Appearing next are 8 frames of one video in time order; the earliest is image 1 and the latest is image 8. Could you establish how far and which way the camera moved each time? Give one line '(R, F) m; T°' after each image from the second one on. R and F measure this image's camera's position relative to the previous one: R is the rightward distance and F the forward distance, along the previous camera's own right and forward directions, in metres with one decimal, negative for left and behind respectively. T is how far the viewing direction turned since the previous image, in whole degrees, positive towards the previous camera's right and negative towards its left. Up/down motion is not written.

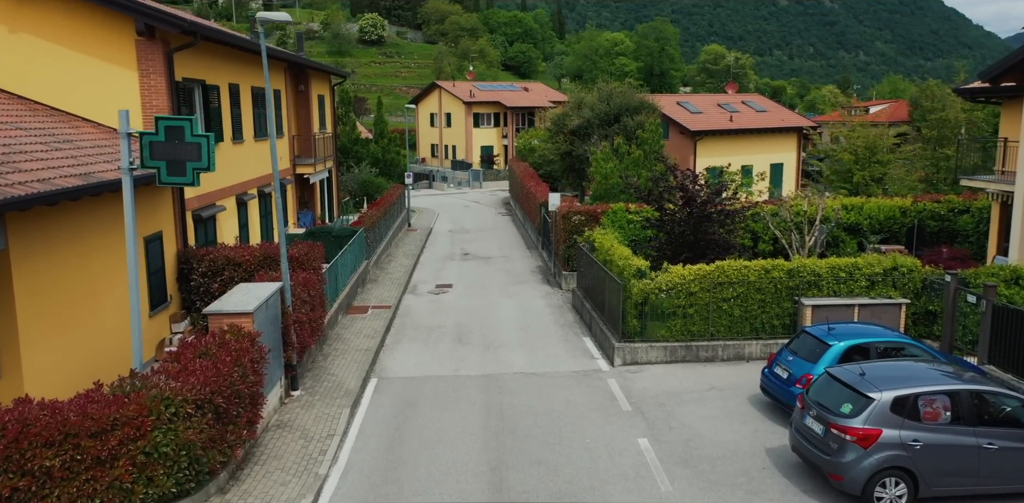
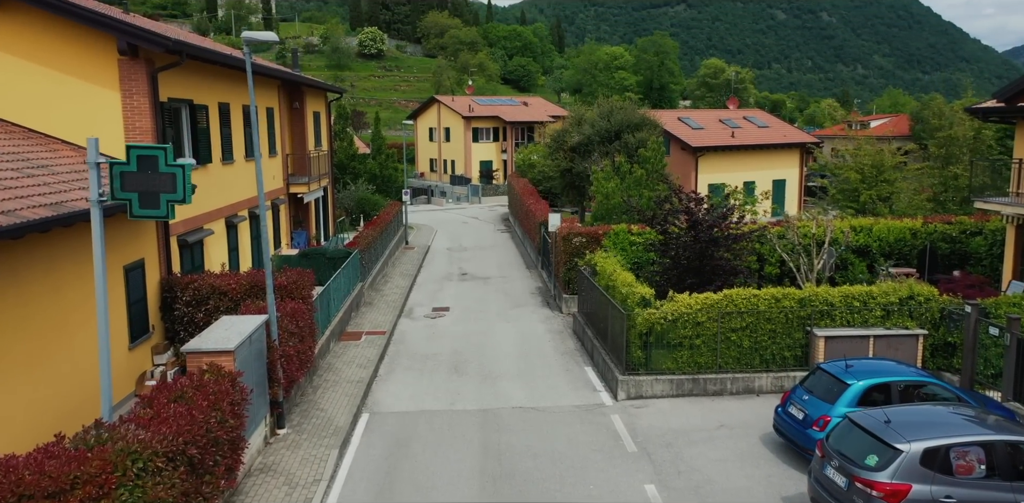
(0.0, +0.6) m; 0°
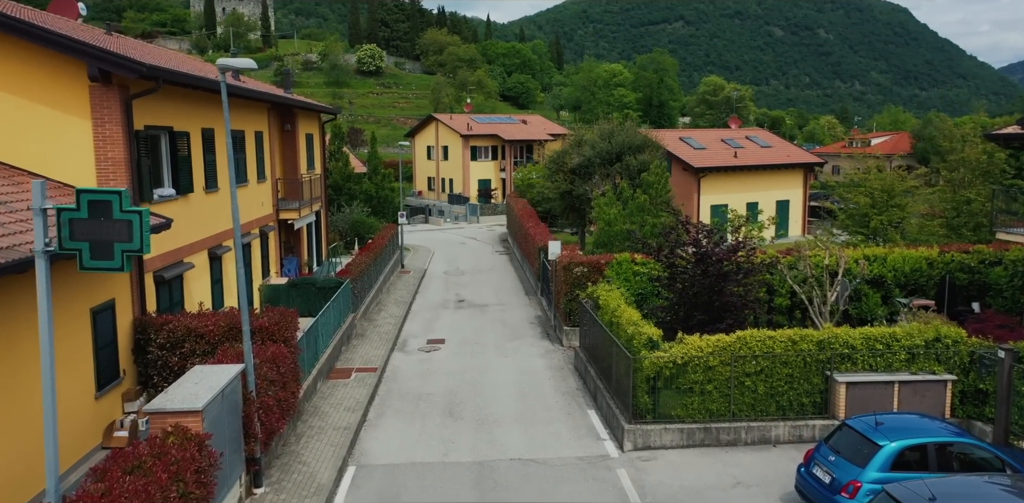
(0.0, +0.8) m; 0°
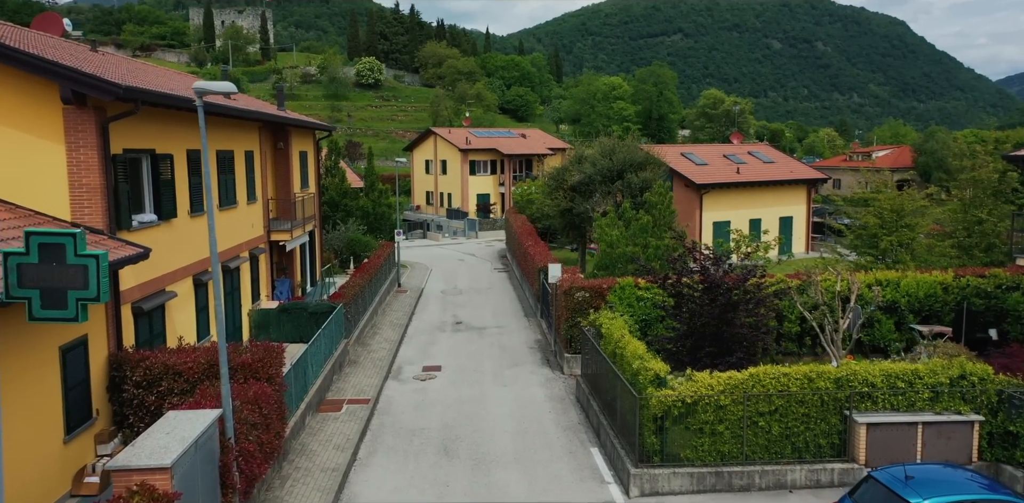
(0.0, +0.7) m; 0°
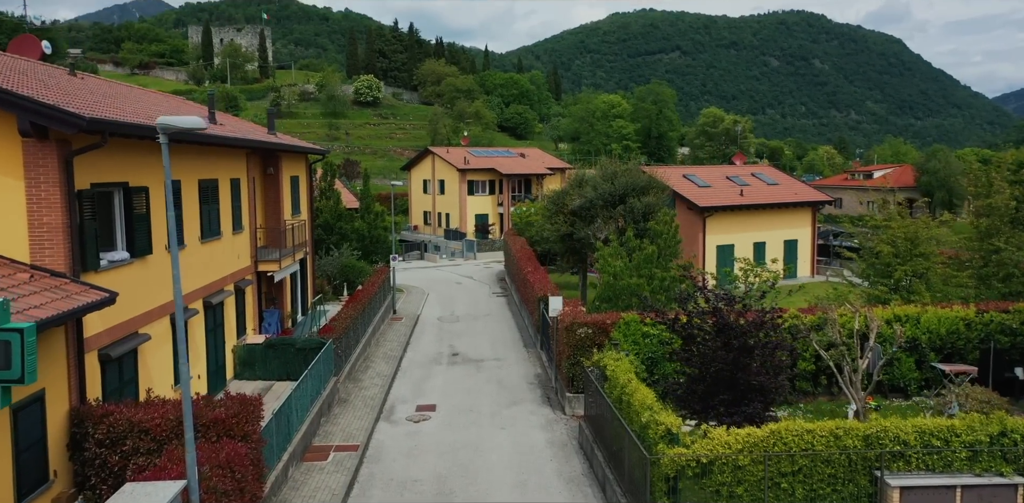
(0.0, +0.9) m; 0°
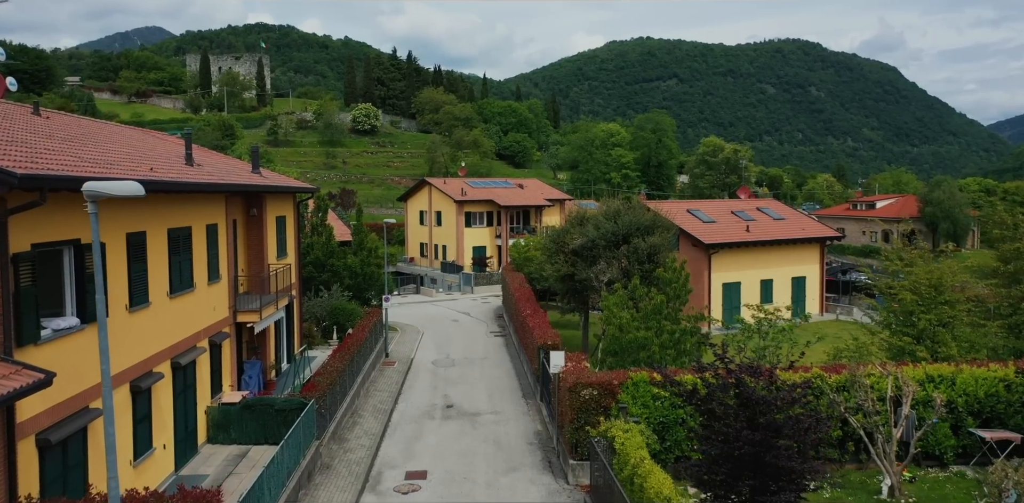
(0.0, +1.3) m; 0°
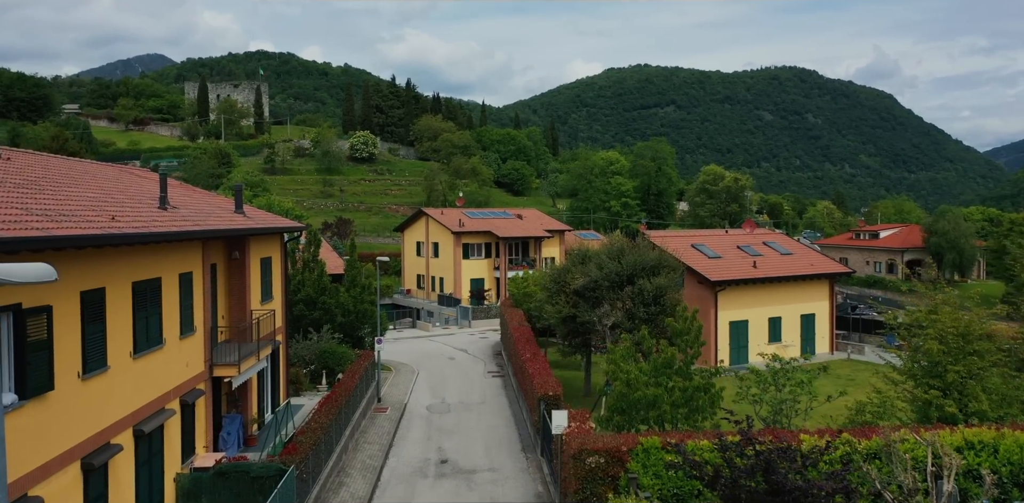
(0.0, +1.2) m; 0°
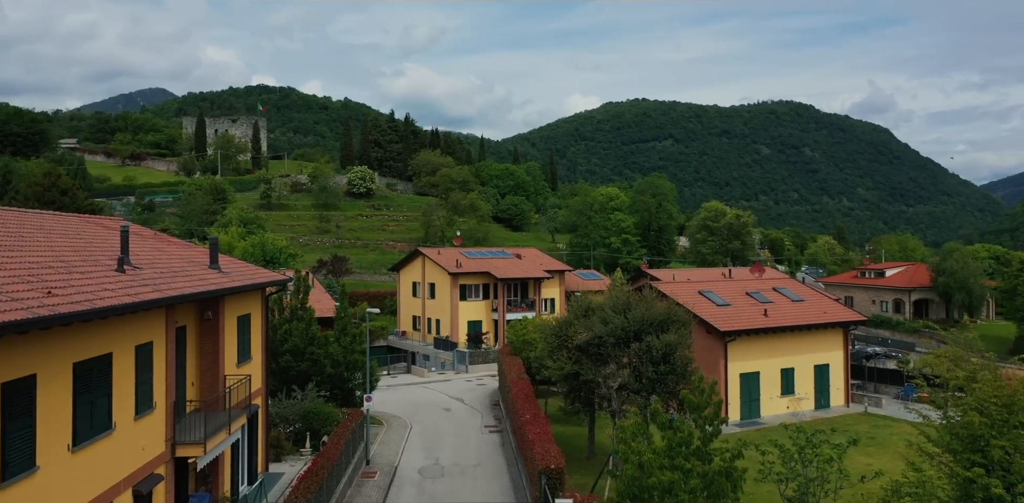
(0.0, +1.6) m; 0°
